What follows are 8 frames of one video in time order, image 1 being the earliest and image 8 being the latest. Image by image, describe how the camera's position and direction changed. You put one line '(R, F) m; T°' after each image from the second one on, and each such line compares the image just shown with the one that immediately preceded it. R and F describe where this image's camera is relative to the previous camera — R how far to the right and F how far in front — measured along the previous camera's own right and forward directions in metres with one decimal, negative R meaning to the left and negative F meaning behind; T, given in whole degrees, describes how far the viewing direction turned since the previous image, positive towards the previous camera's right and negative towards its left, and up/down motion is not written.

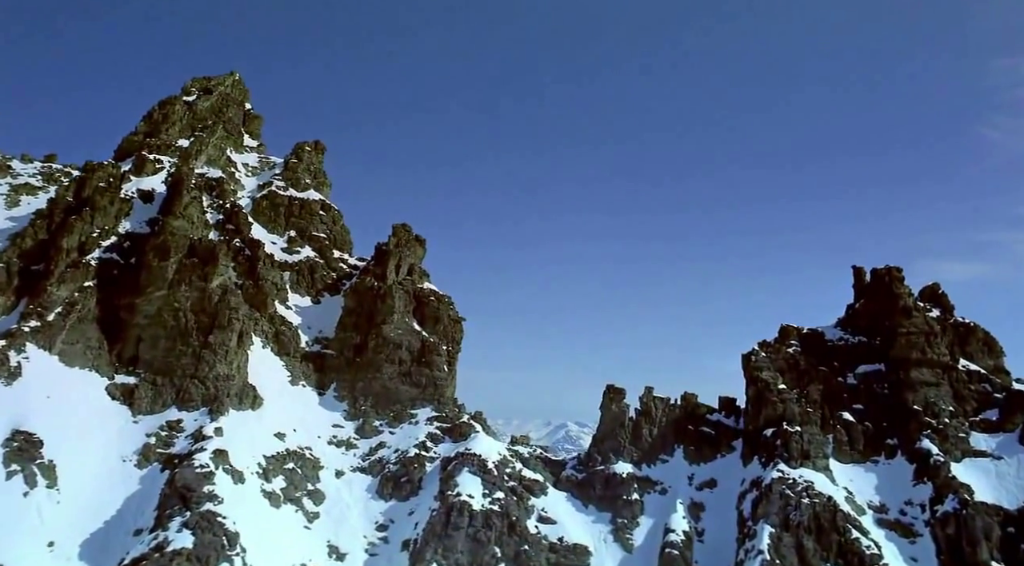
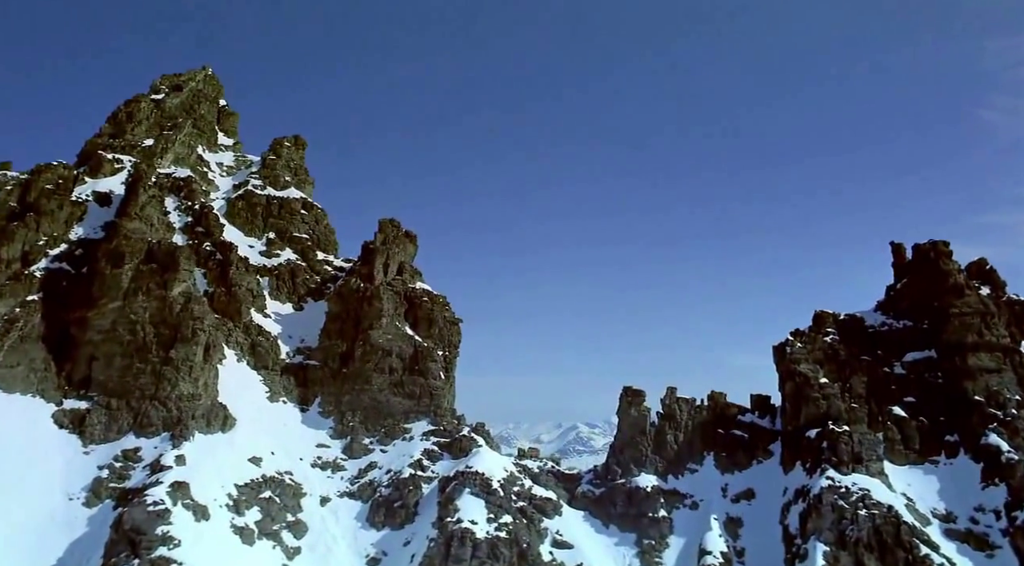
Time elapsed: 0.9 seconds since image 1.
(+0.6, +16.0) m; 0°
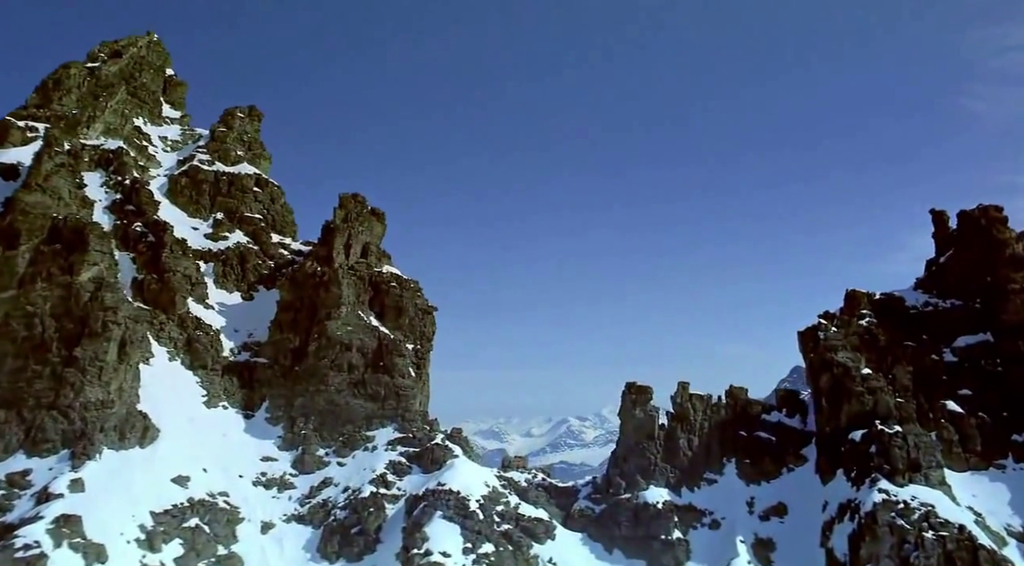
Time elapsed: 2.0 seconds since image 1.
(+1.1, +20.4) m; +1°
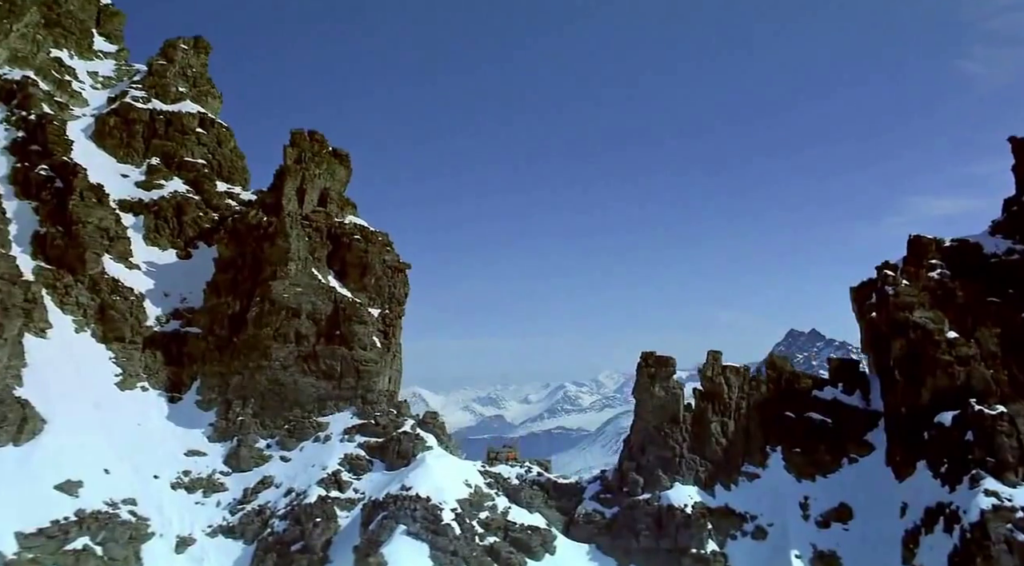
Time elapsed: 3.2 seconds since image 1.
(+1.0, +22.2) m; 0°
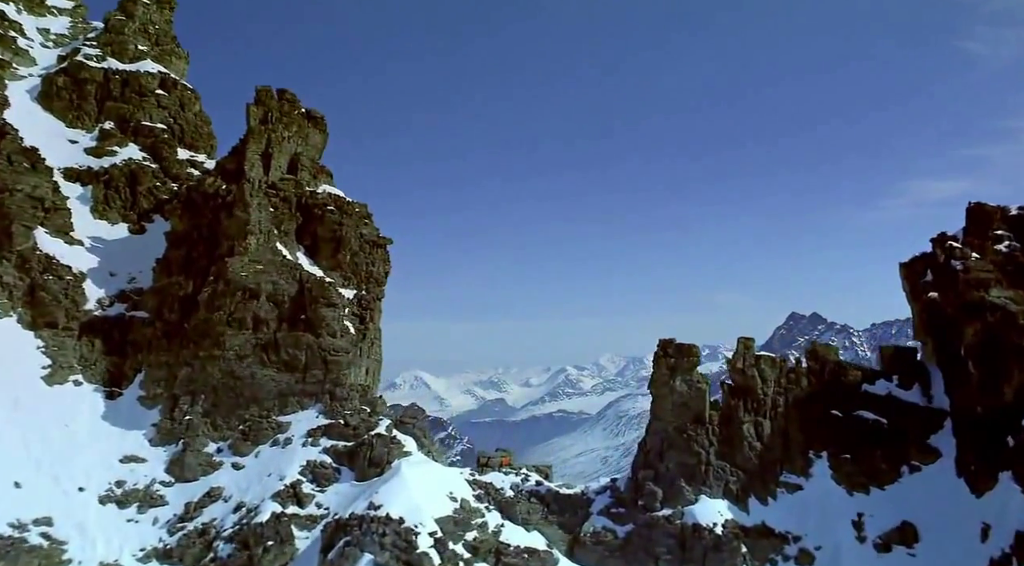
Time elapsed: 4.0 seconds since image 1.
(+0.6, +13.4) m; 0°
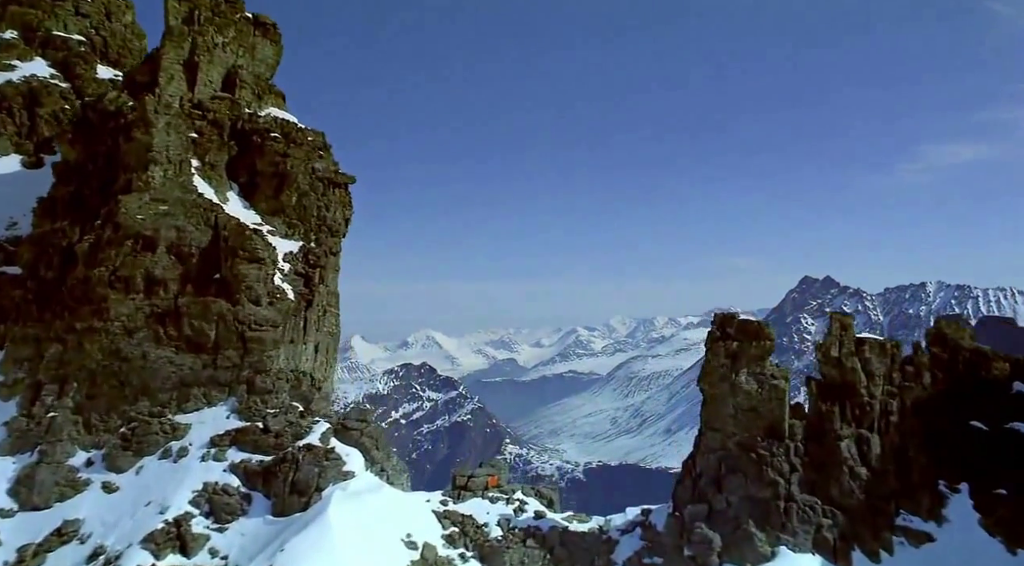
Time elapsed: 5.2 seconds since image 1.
(+1.2, +22.3) m; -1°
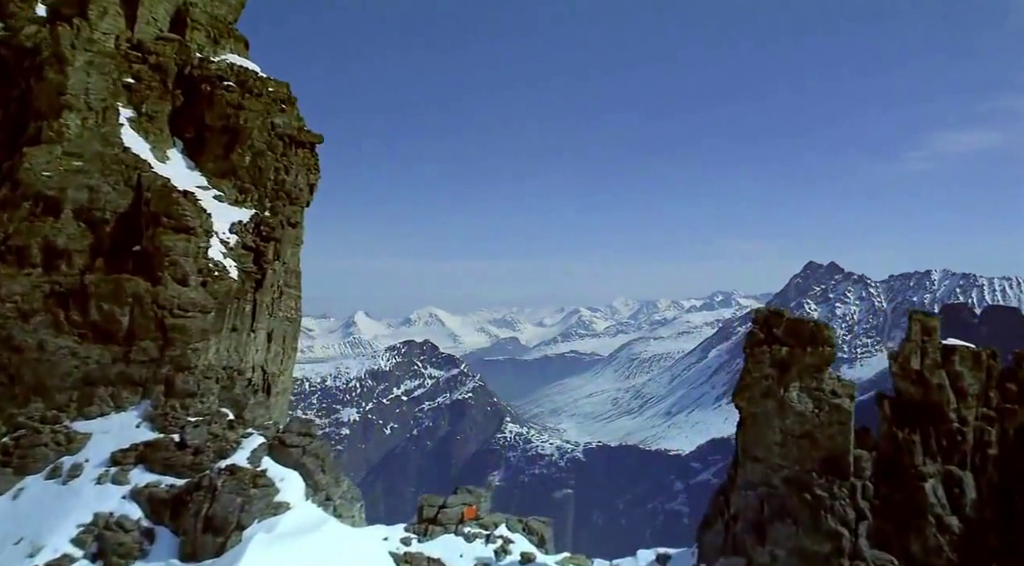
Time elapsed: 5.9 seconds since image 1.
(+0.8, +11.2) m; 0°
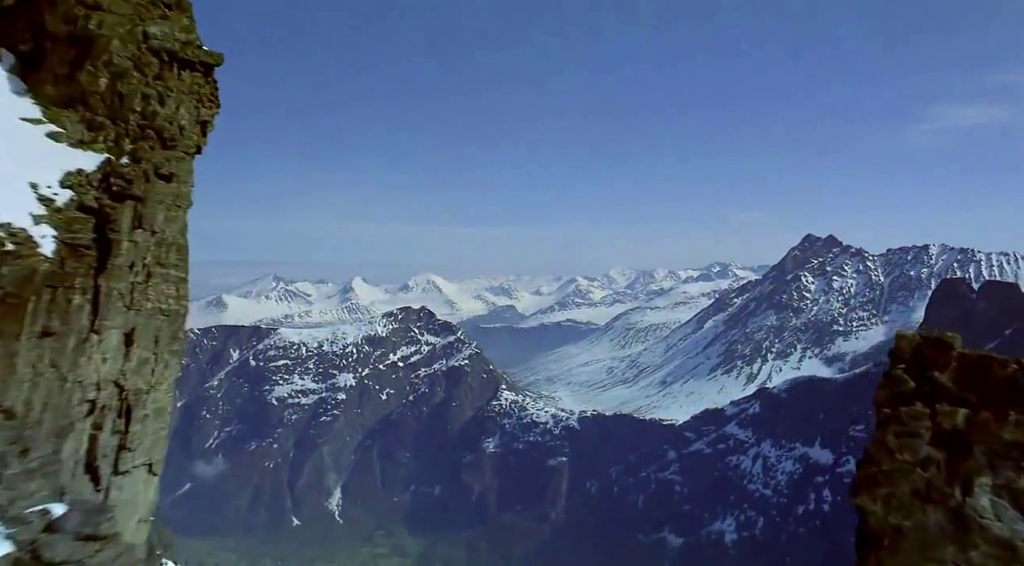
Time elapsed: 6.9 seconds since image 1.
(+0.7, +10.8) m; 0°
